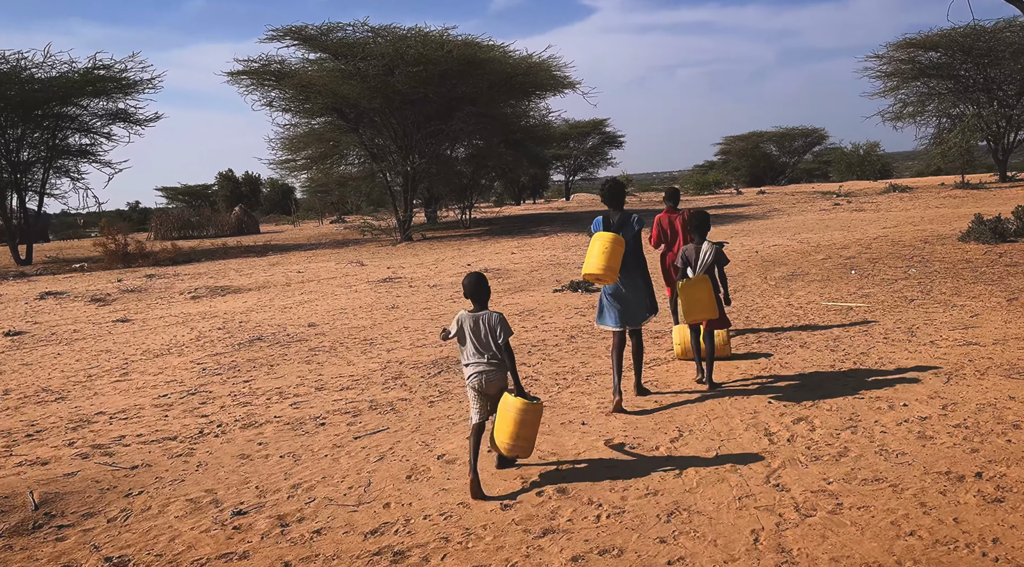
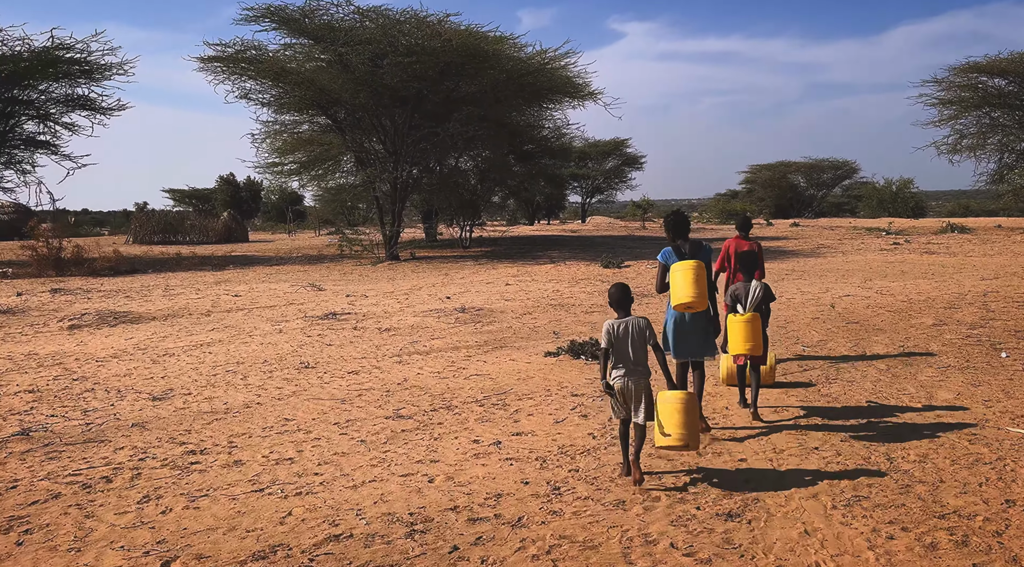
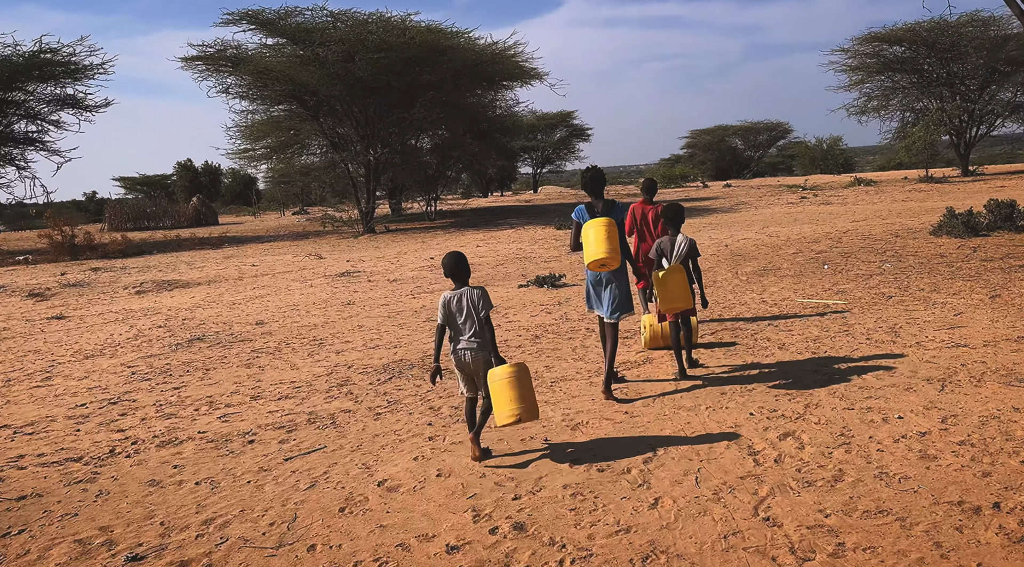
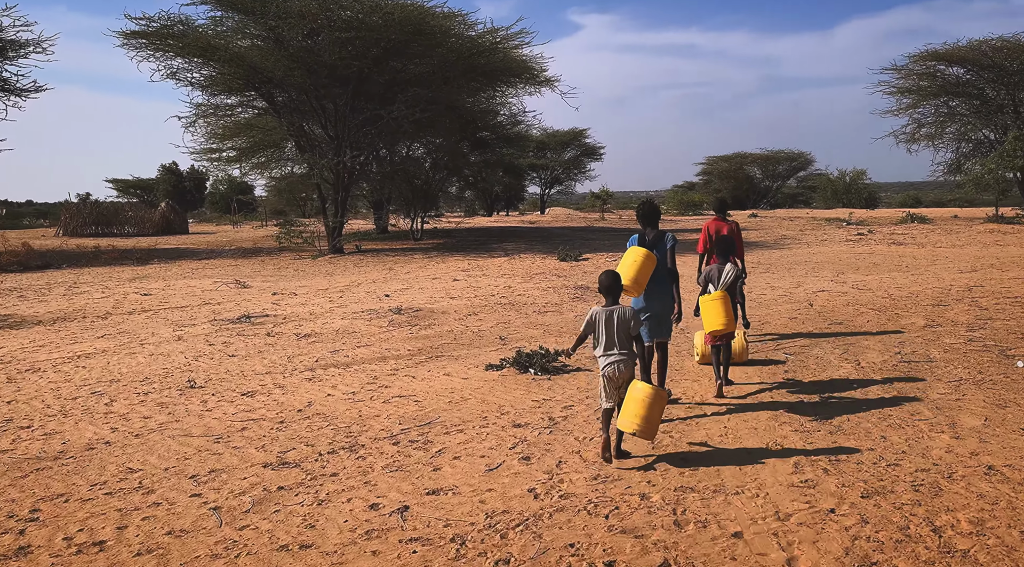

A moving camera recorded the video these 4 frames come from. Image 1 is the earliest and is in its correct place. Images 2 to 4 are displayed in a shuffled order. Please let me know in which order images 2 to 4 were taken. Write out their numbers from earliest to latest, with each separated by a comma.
3, 2, 4
